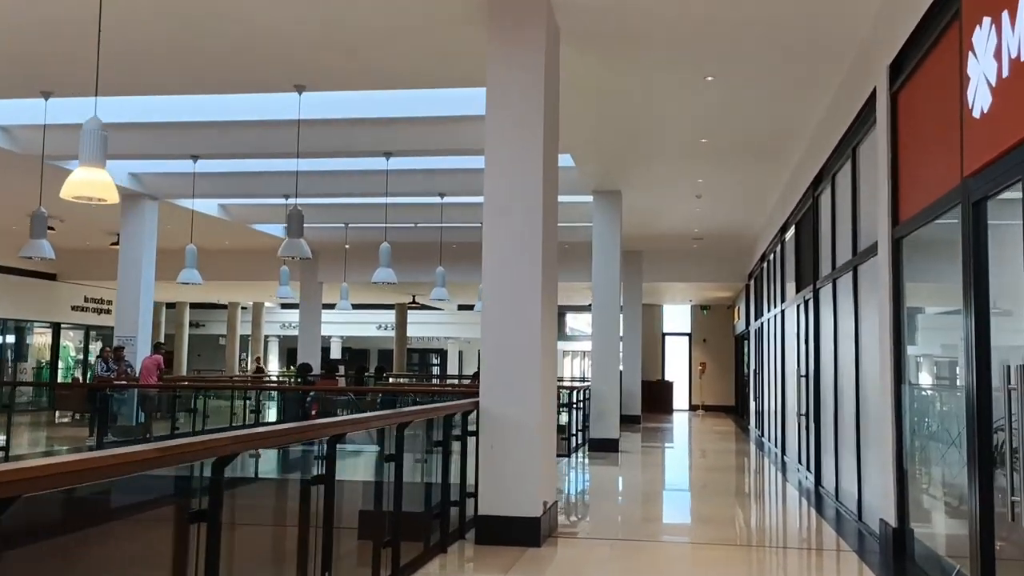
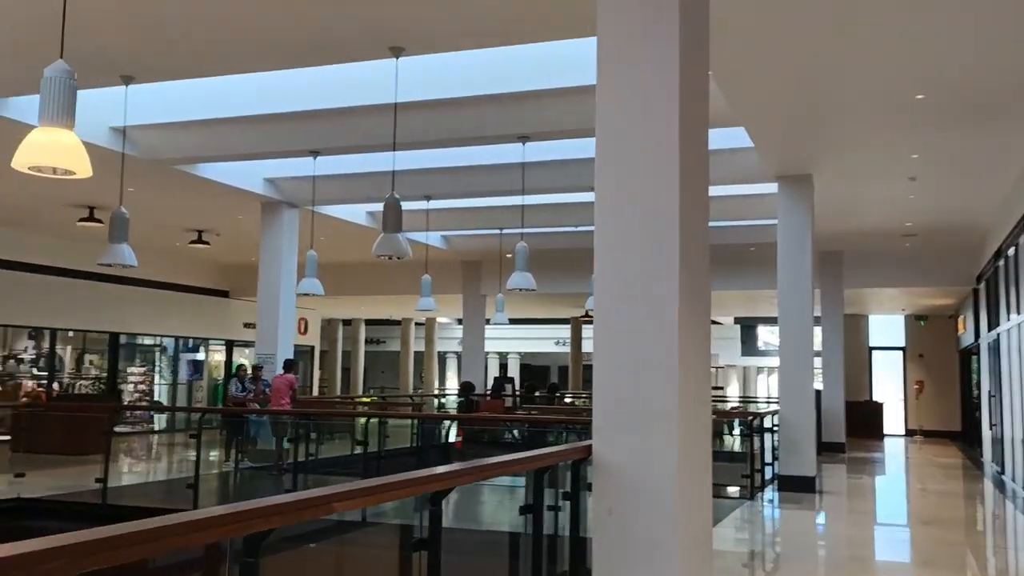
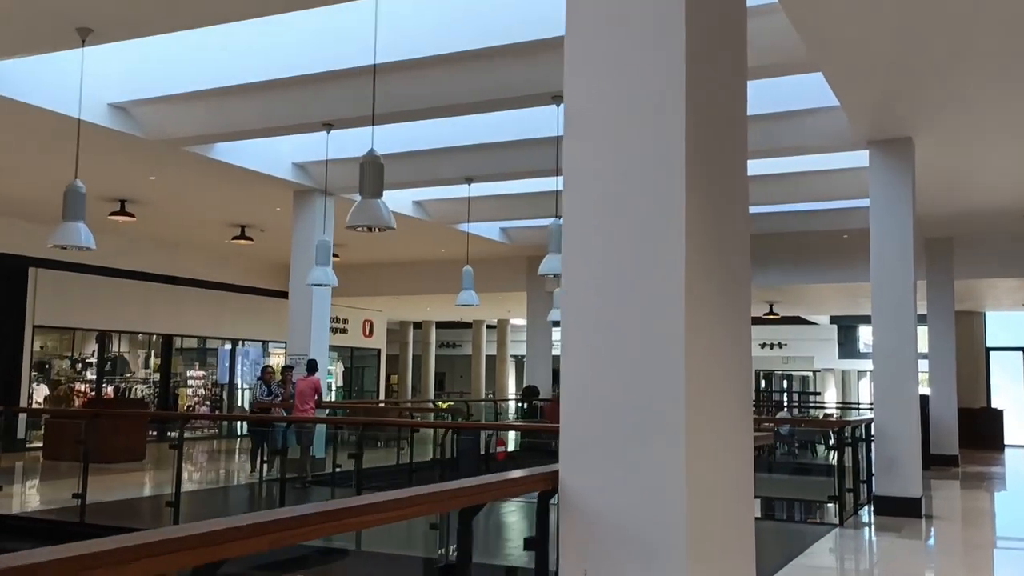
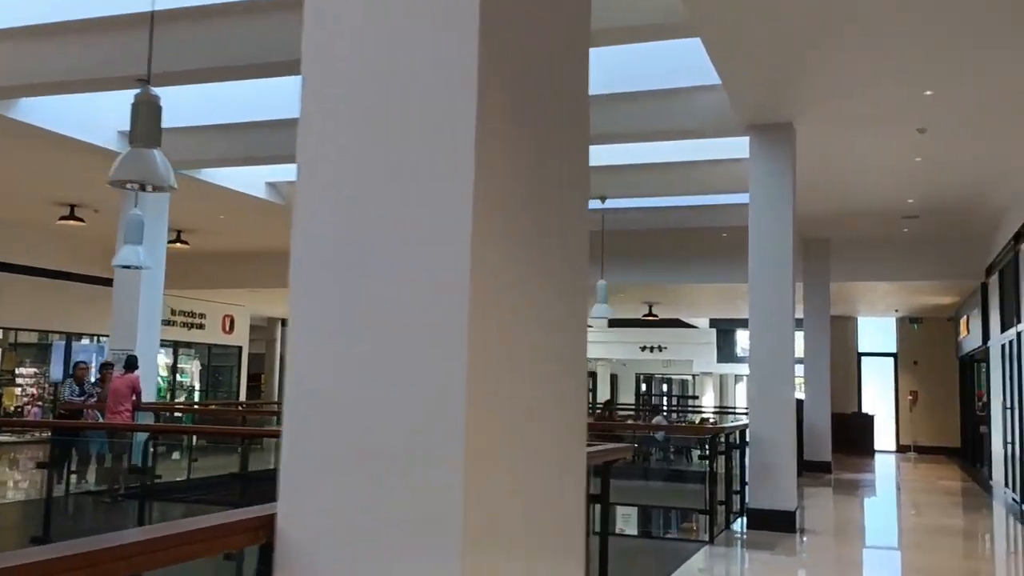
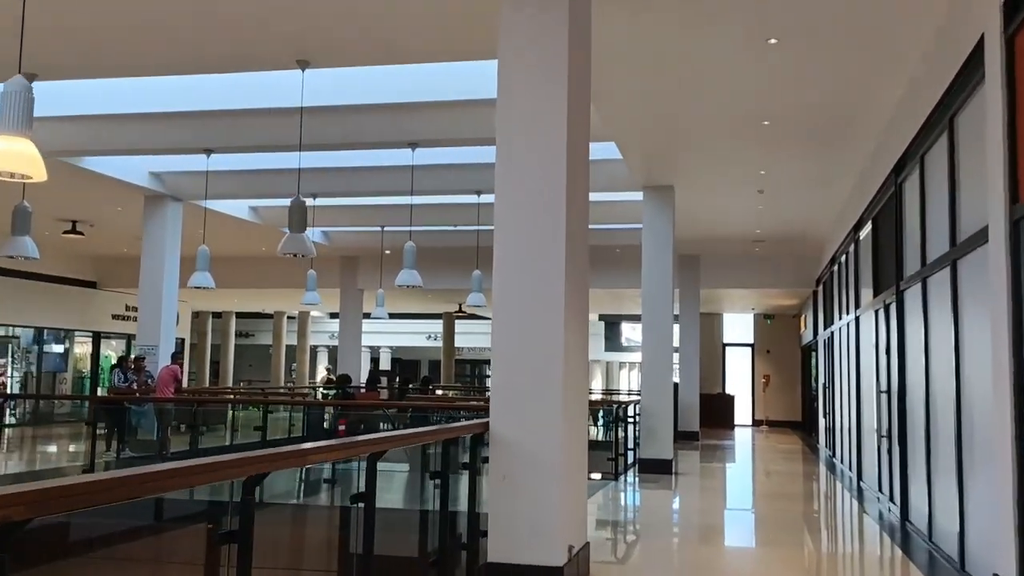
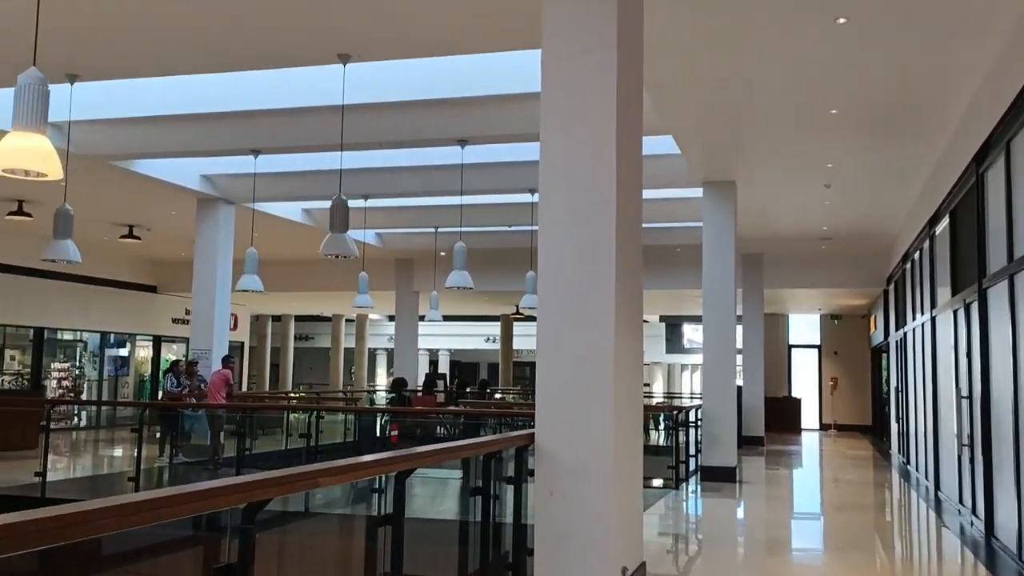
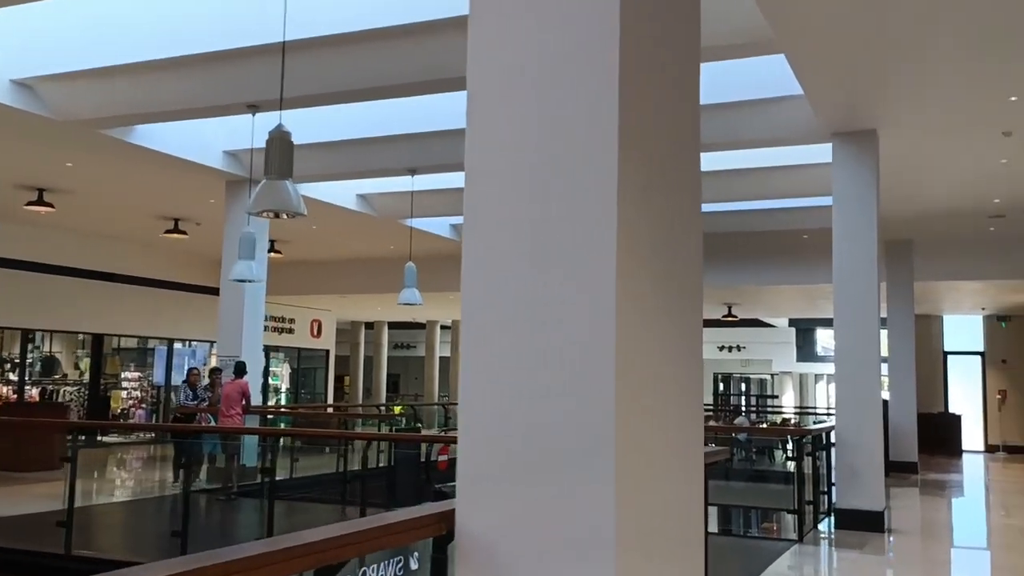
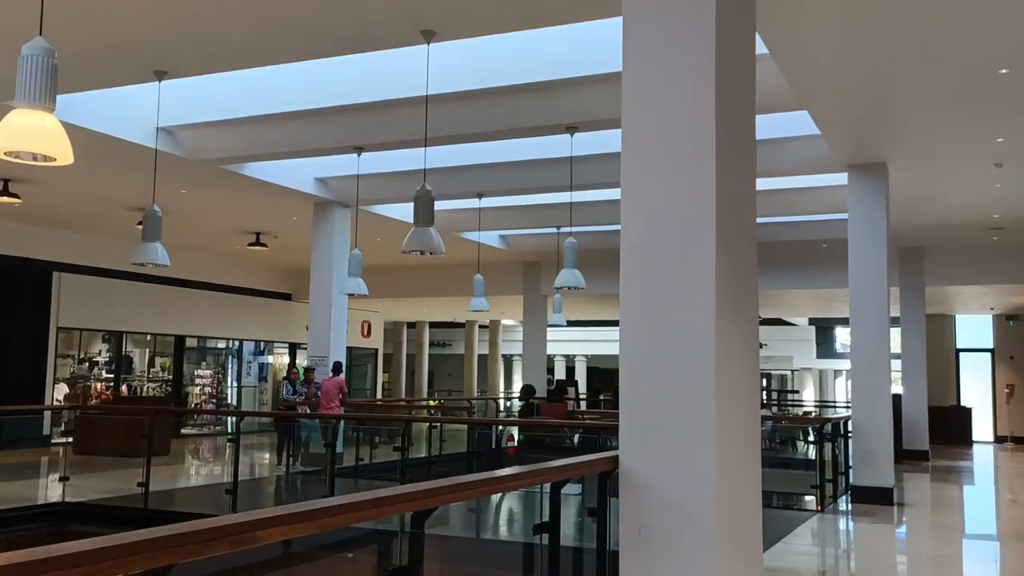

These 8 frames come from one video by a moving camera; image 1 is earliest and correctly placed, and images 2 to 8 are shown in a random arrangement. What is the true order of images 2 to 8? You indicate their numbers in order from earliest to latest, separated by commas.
5, 6, 2, 8, 3, 7, 4
